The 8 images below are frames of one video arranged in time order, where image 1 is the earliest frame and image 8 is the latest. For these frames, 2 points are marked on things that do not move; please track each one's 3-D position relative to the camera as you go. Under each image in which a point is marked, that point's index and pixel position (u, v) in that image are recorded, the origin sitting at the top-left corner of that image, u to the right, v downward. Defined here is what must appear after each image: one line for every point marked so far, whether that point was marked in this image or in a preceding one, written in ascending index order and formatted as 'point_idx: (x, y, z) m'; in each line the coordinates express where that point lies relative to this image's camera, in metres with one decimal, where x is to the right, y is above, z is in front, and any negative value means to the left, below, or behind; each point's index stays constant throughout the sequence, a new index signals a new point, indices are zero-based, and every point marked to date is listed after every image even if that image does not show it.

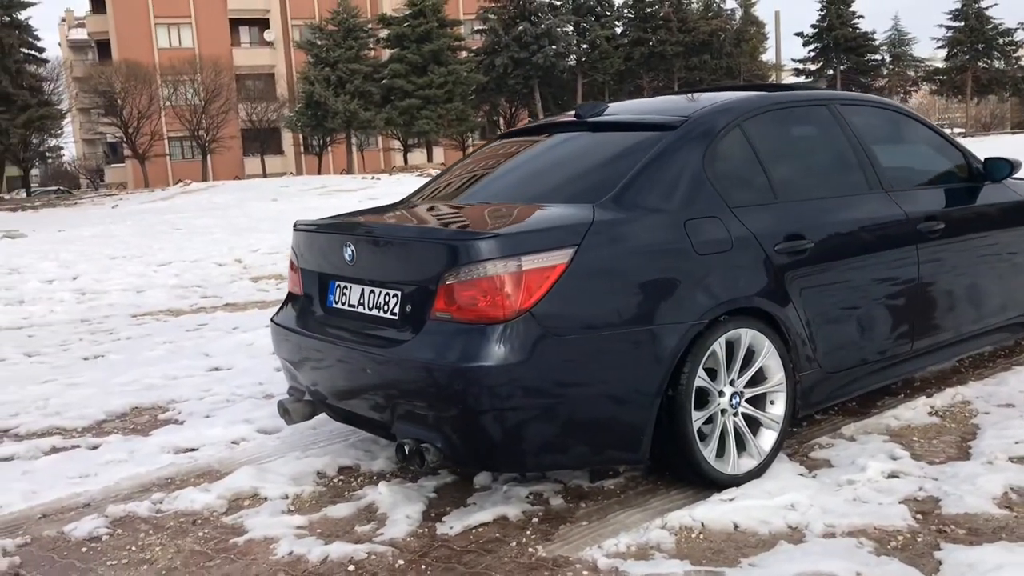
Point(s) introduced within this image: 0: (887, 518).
0: (+1.3, -0.8, +3.5) m
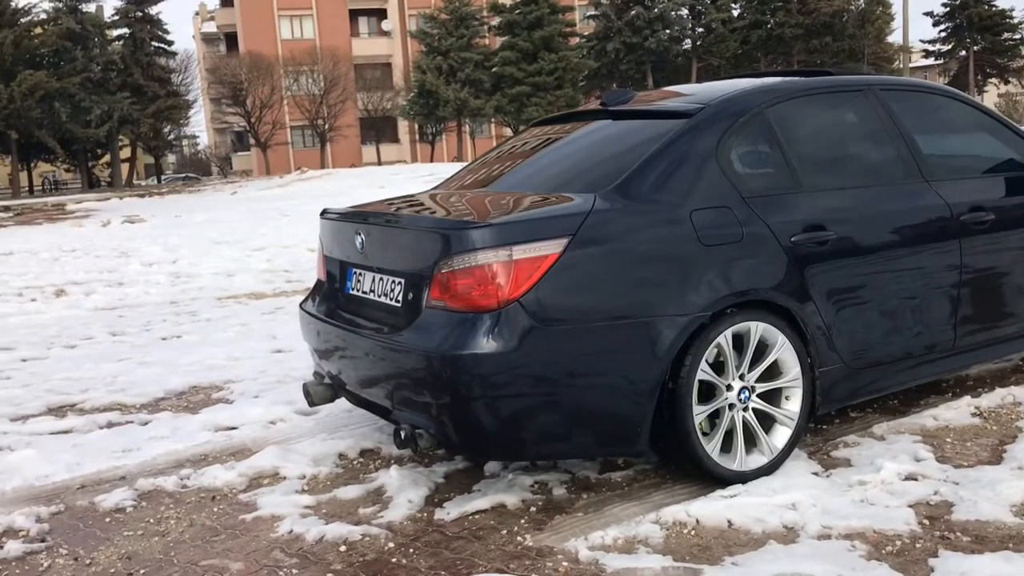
0: (+1.3, -0.8, +3.4) m
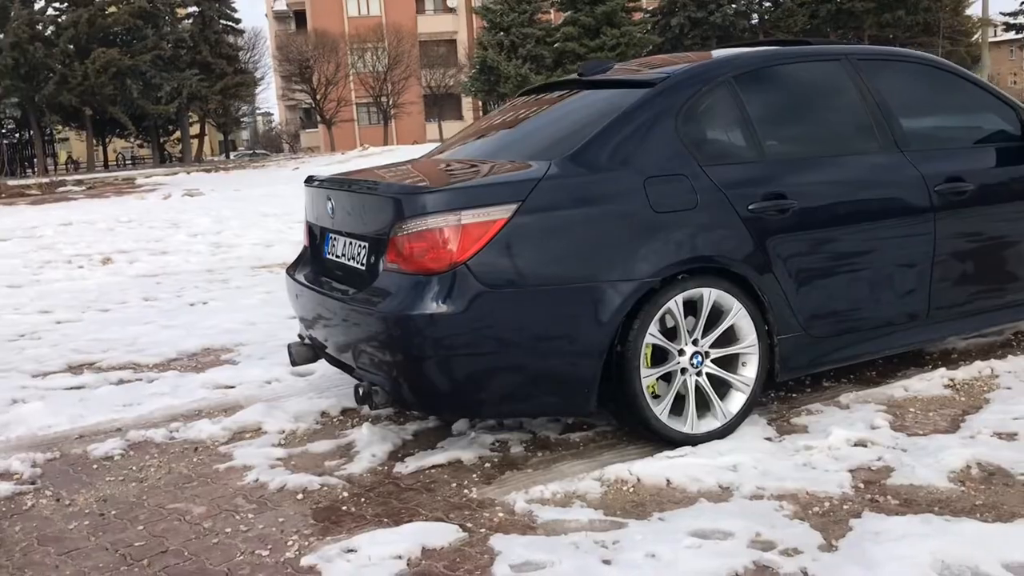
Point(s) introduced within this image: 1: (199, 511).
0: (+1.1, -0.7, +3.4) m
1: (-1.2, -0.8, +3.6) m
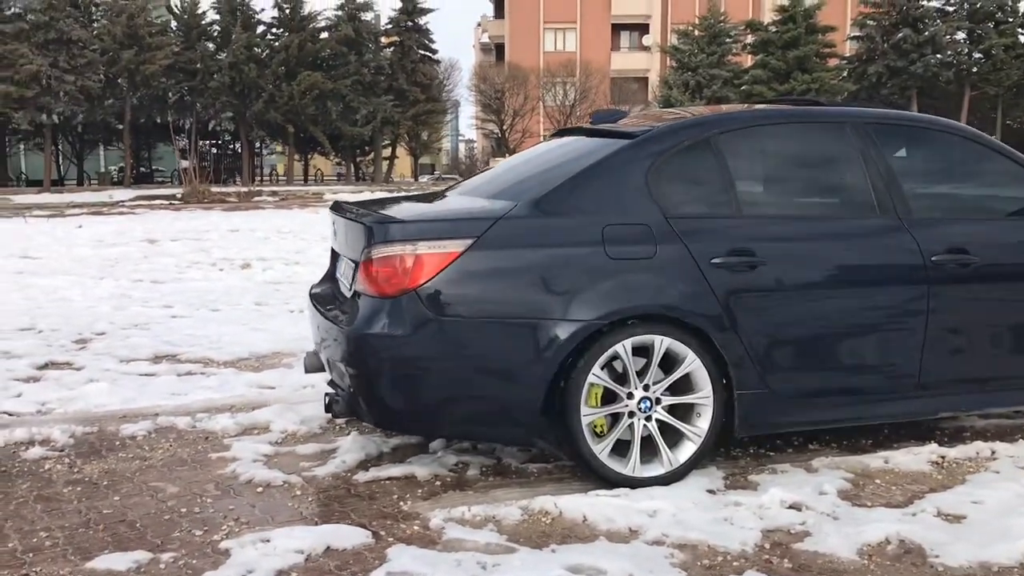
0: (+0.8, -0.9, +3.5) m
1: (-1.4, -0.8, +4.1) m
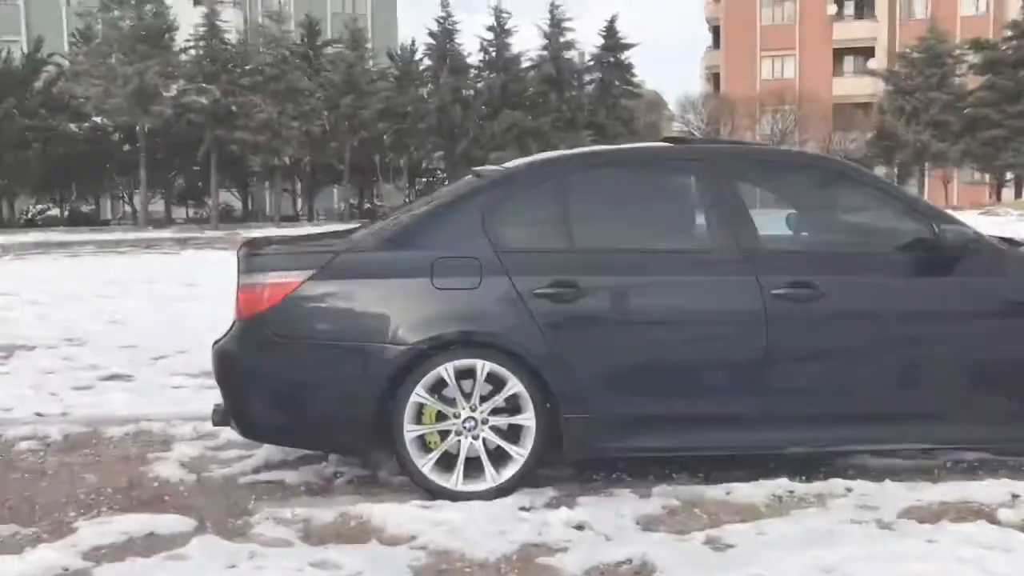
0: (-0.1, -1.0, +3.7) m
1: (-2.1, -1.0, +4.8) m
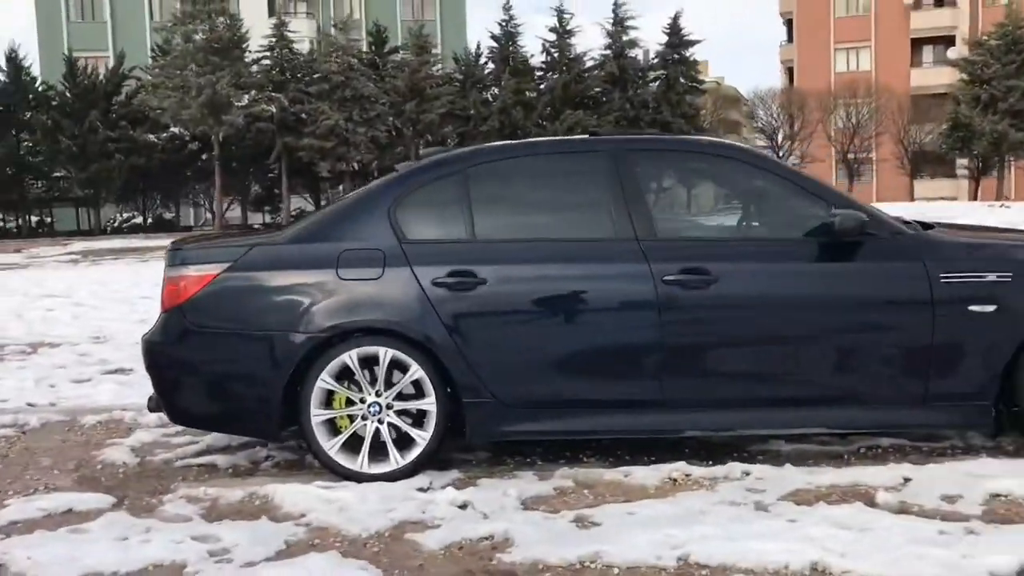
0: (-0.6, -0.9, +3.9) m
1: (-2.5, -0.9, +5.2) m
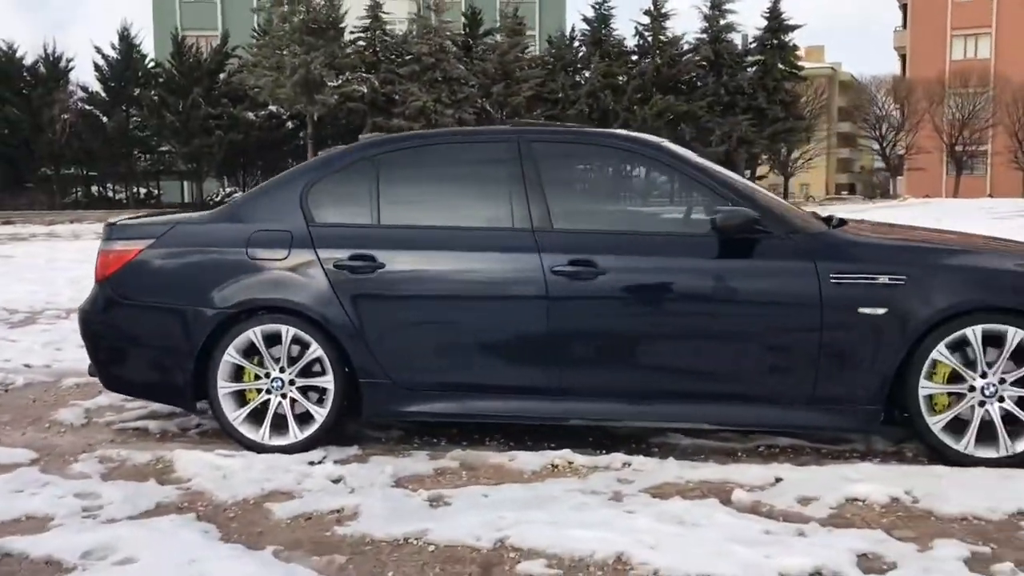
0: (-1.2, -0.9, +4.1) m
1: (-2.9, -0.8, +5.6) m
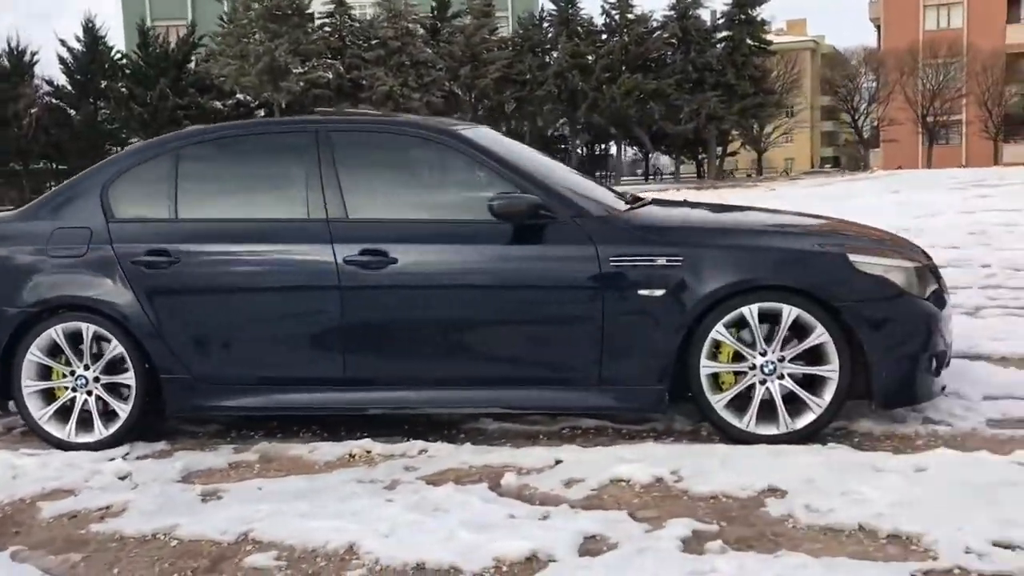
0: (-2.1, -0.9, +4.1) m
1: (-3.8, -0.8, +5.6) m
